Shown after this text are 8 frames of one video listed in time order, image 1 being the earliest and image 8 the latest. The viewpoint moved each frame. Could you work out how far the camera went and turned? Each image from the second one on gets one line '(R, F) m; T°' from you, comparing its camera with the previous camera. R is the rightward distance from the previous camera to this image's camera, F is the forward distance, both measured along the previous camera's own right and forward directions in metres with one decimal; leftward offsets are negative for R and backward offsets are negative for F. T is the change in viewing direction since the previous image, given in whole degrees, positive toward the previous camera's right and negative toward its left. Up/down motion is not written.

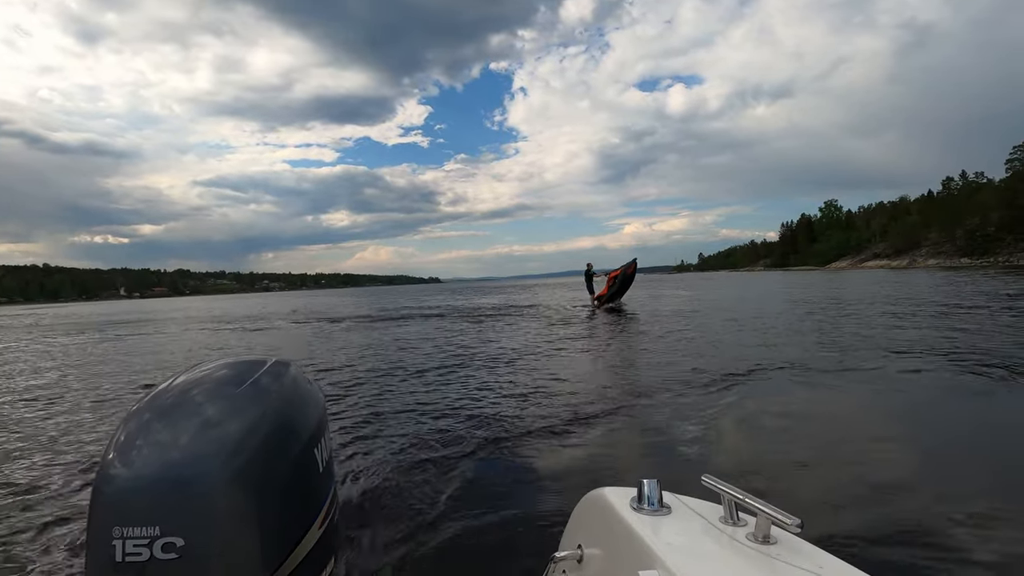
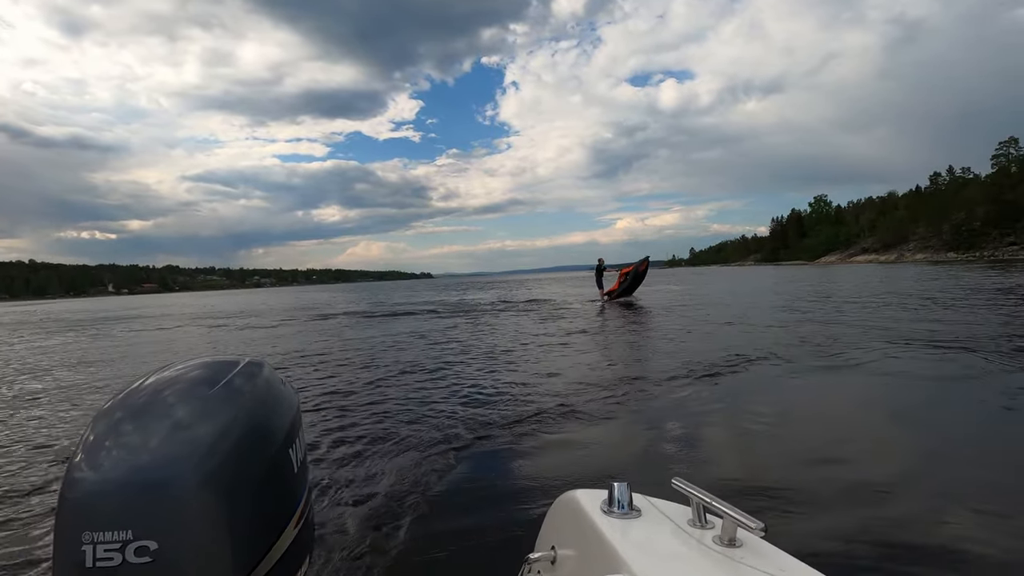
(-1.5, +2.7) m; +1°
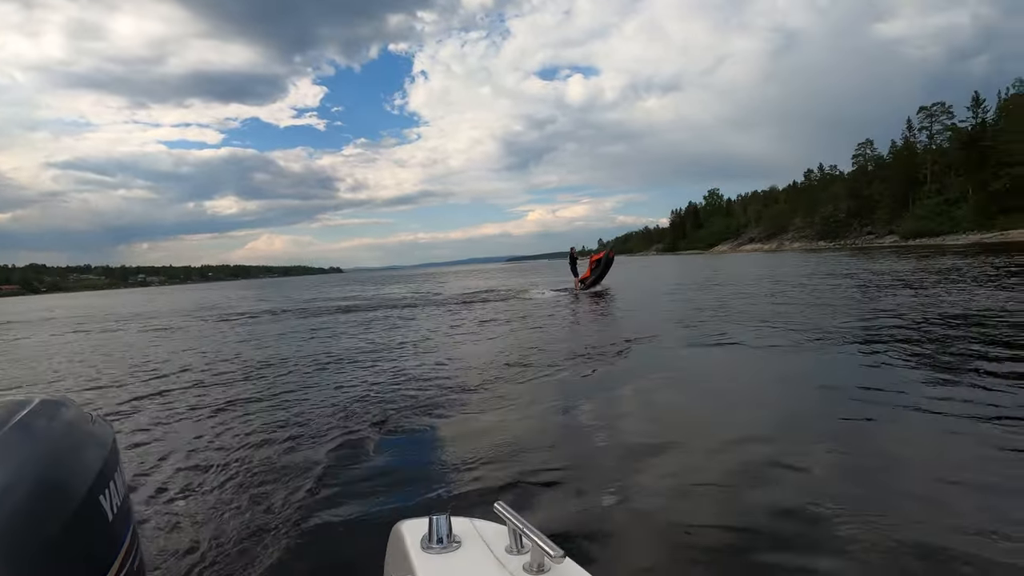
(+0.4, +0.1) m; +9°
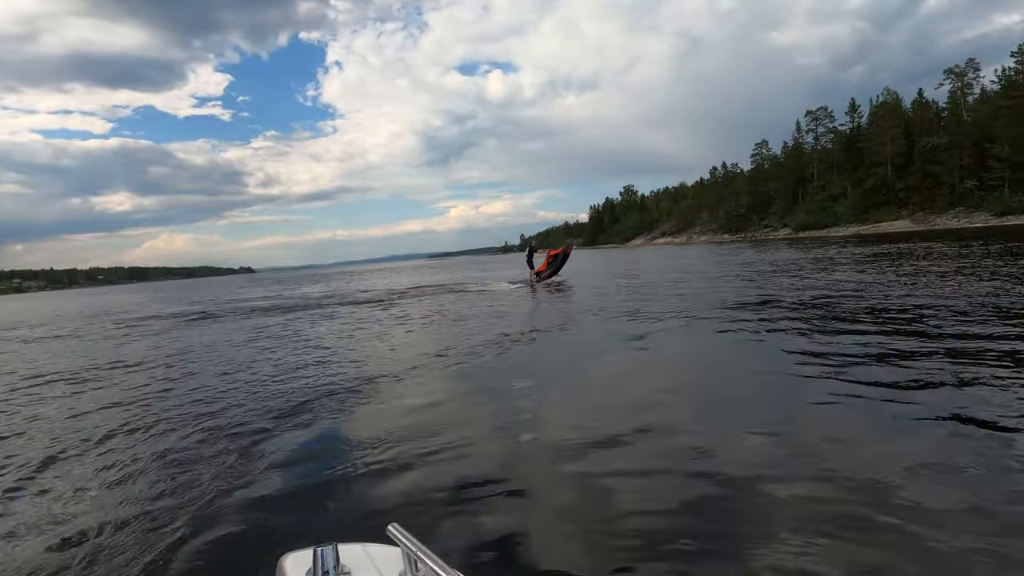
(+0.1, -0.1) m; +8°
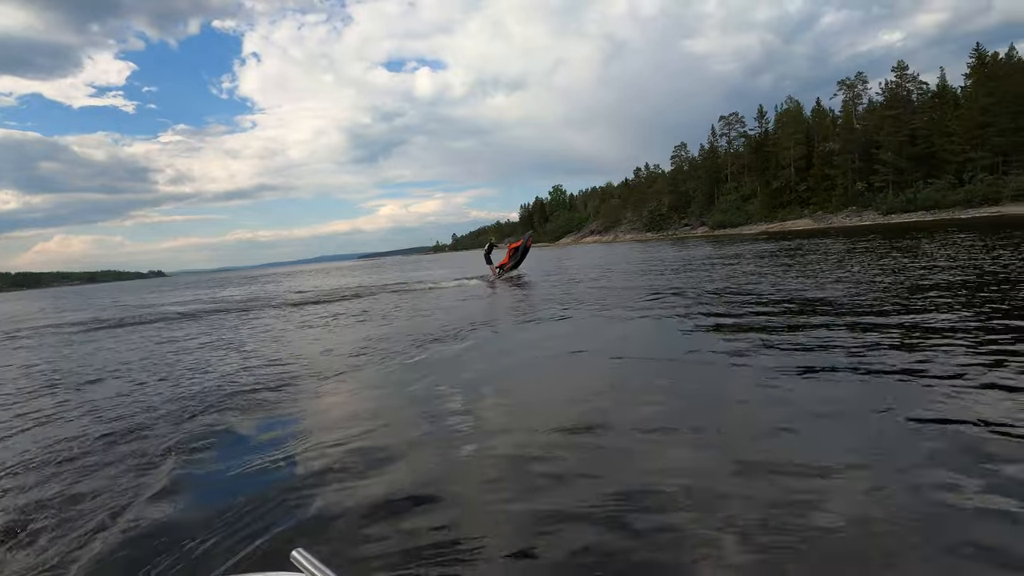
(0.0, -0.3) m; +7°
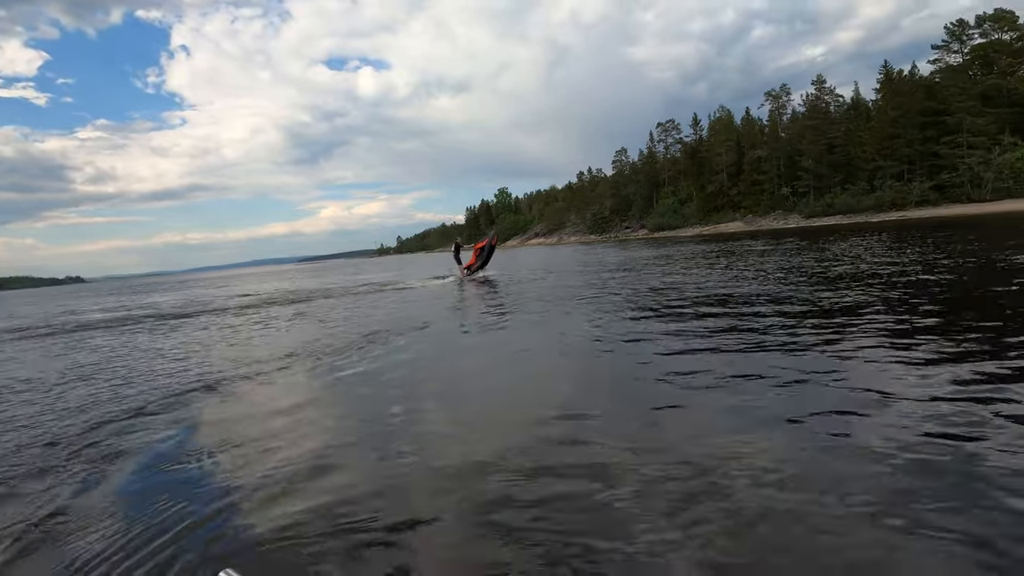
(+0.1, -0.3) m; +6°
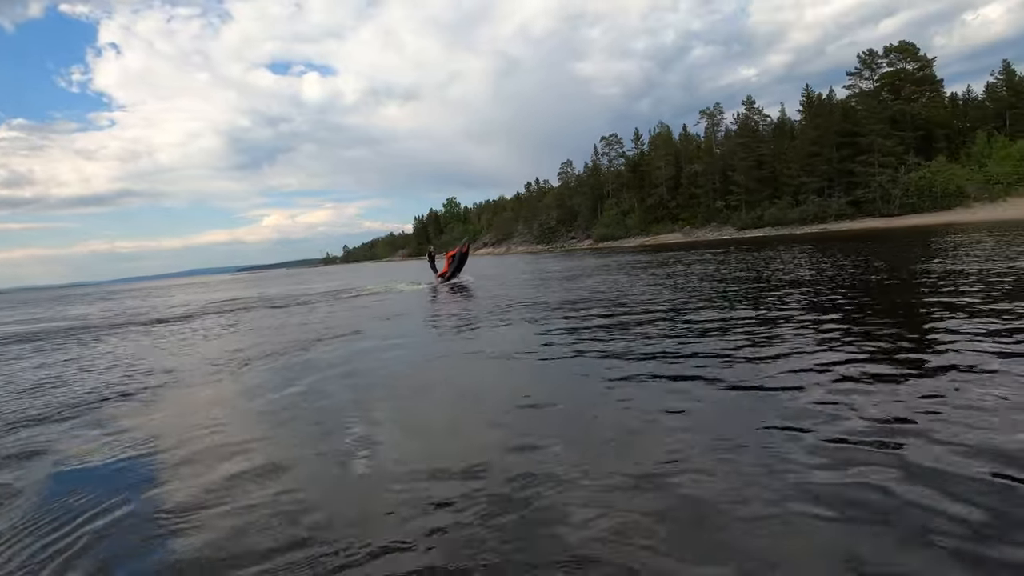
(+0.1, -0.5) m; +5°
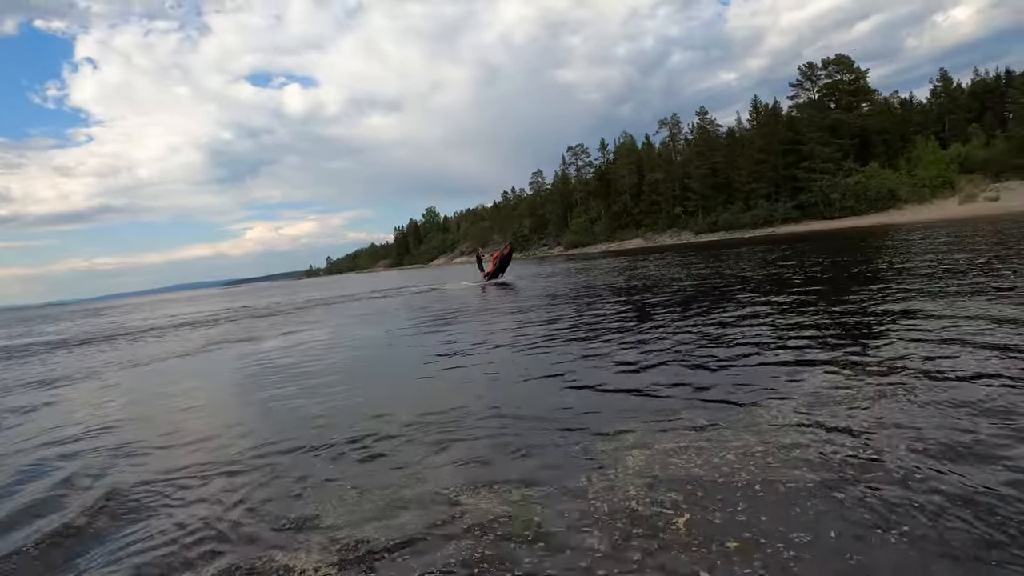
(+1.3, -1.6) m; +1°
